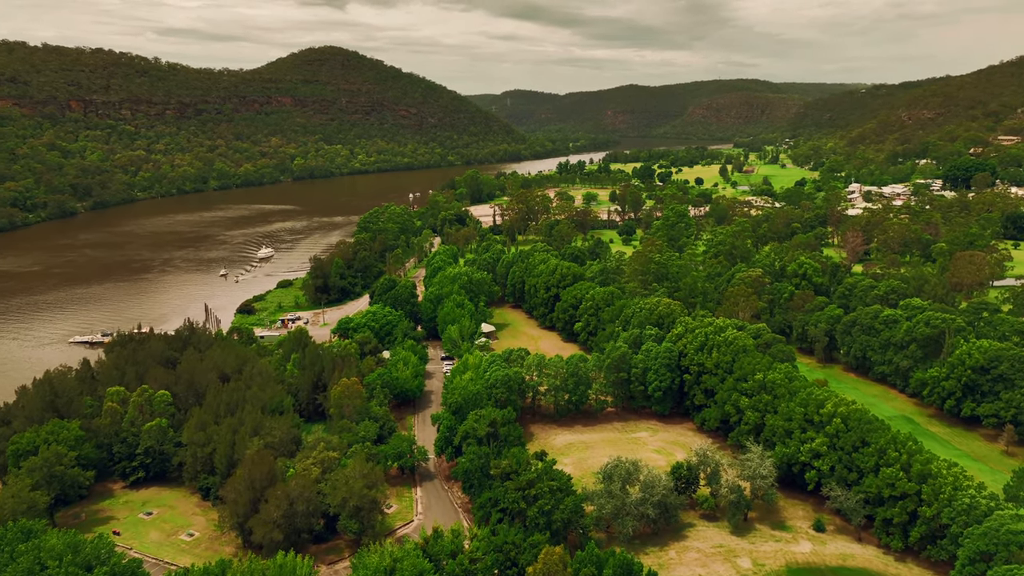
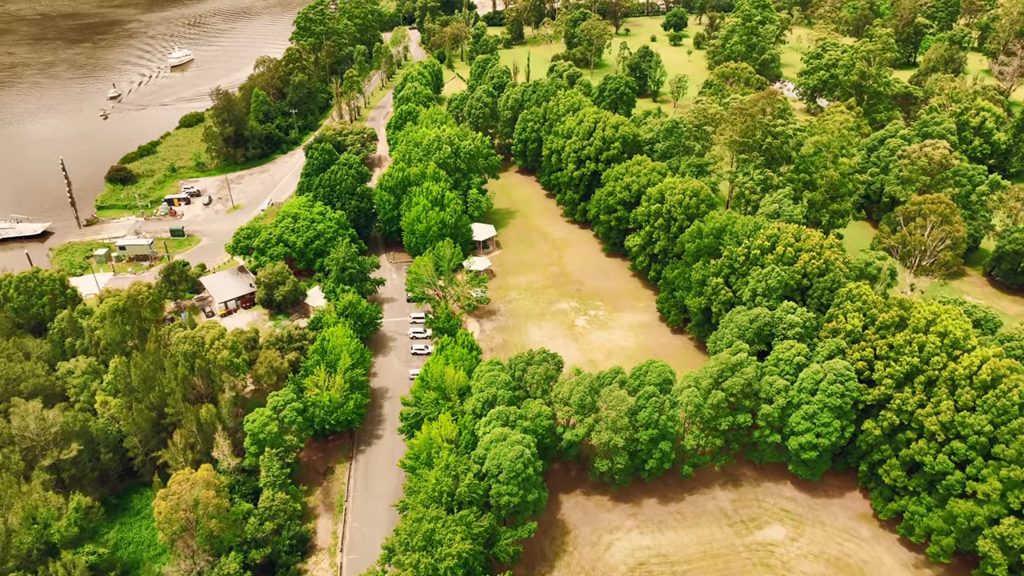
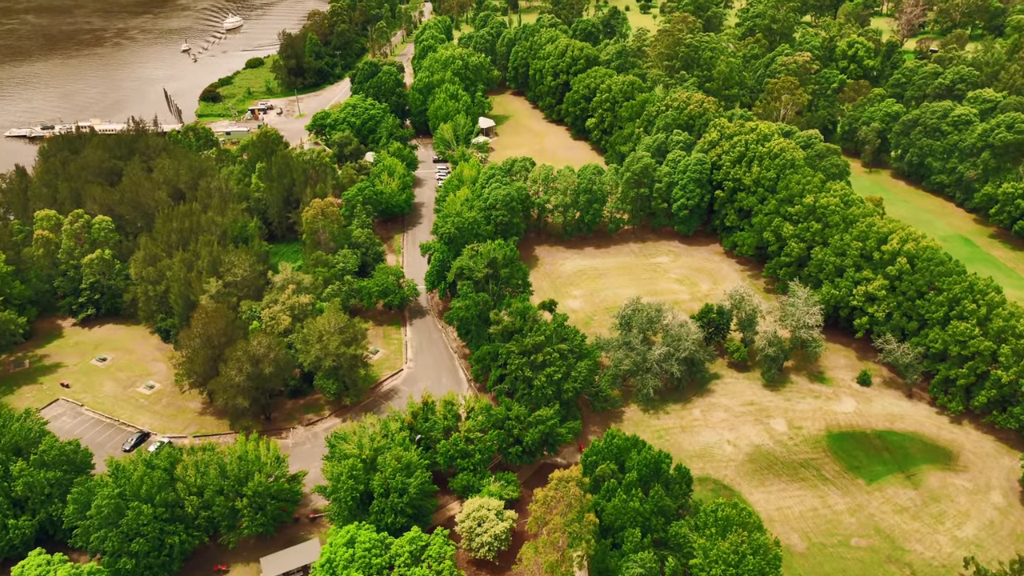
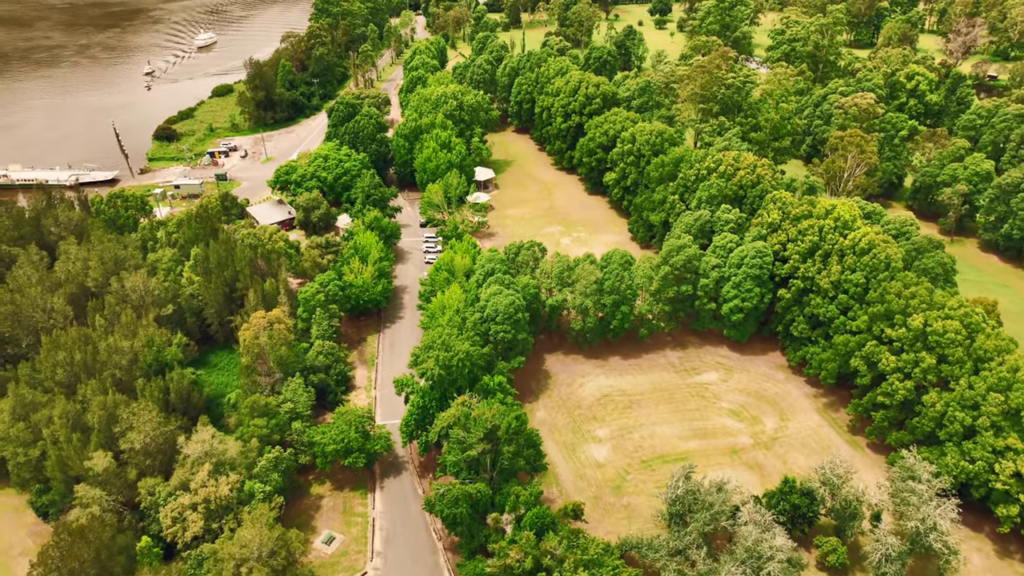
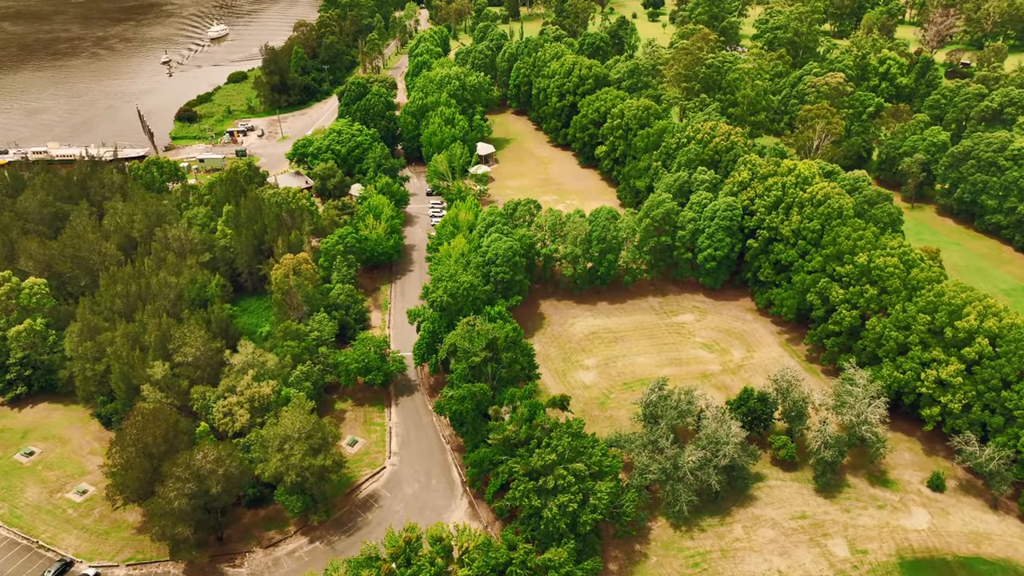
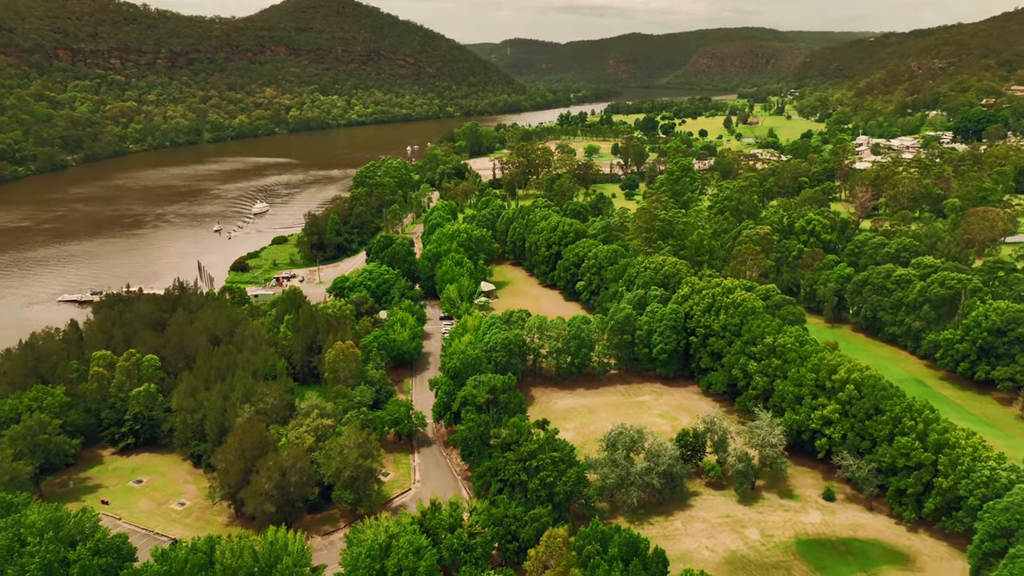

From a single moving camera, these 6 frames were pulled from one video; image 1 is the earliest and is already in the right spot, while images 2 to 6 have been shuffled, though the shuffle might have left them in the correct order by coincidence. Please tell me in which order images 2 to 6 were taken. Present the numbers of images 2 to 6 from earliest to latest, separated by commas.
6, 3, 5, 4, 2
